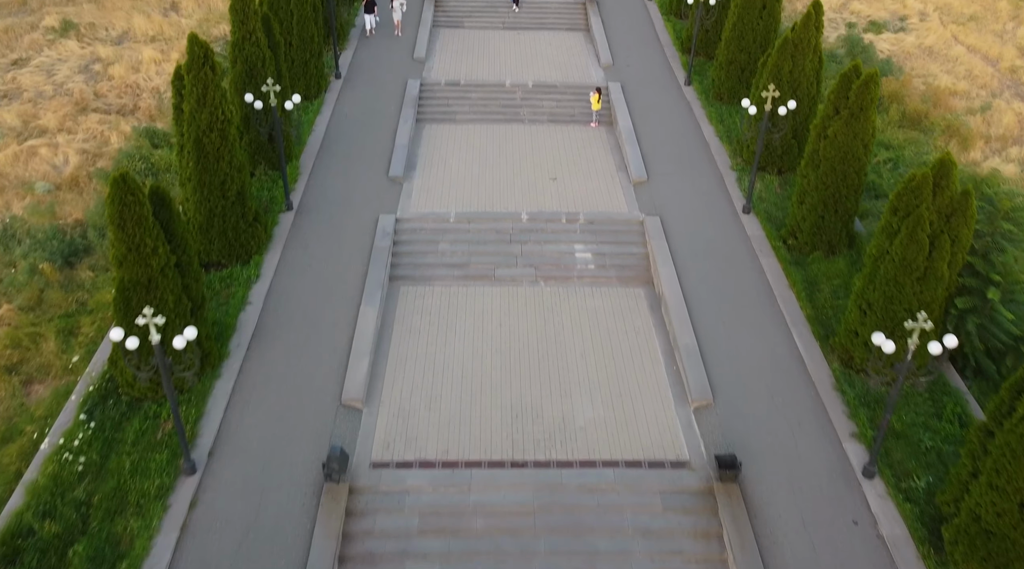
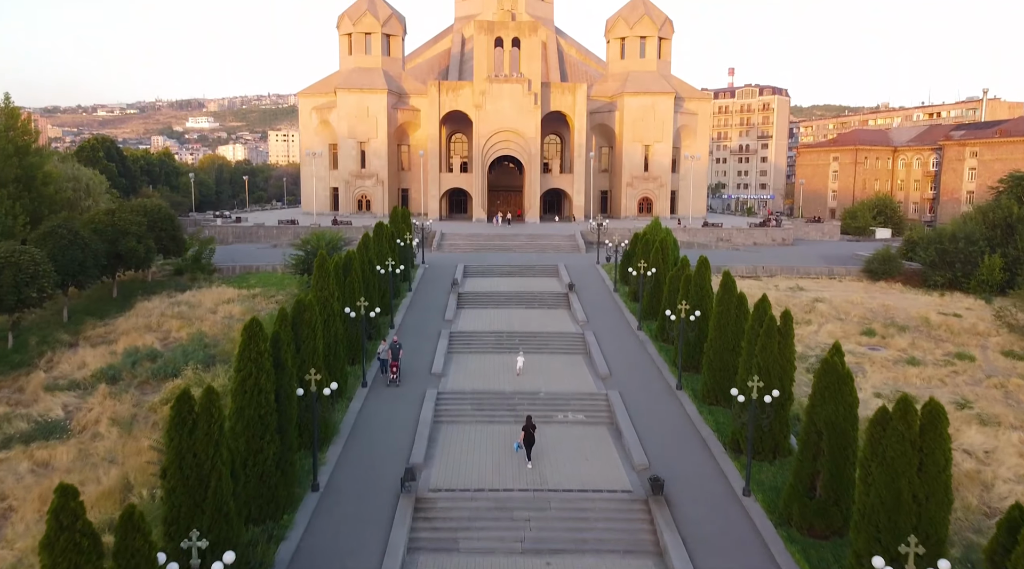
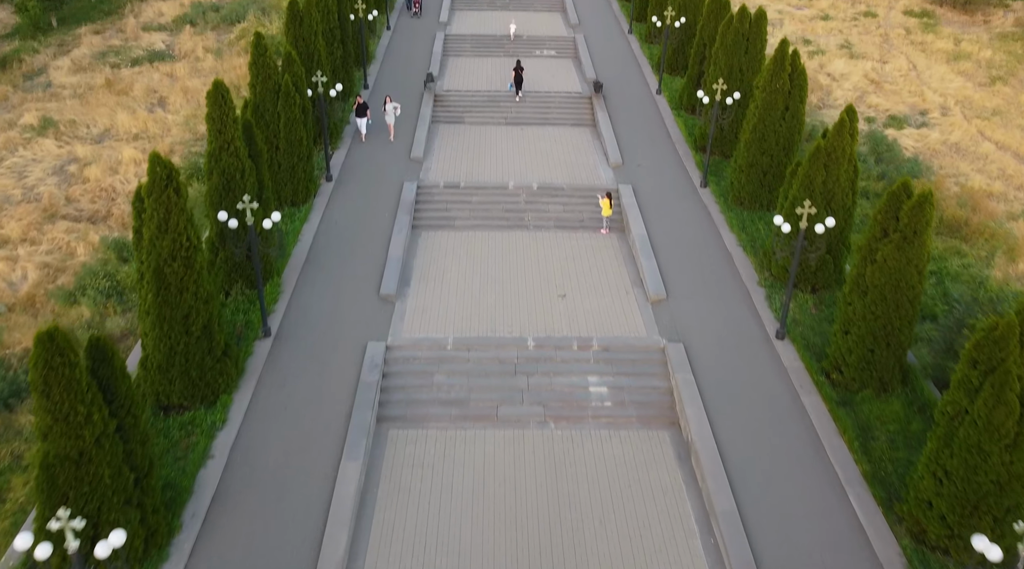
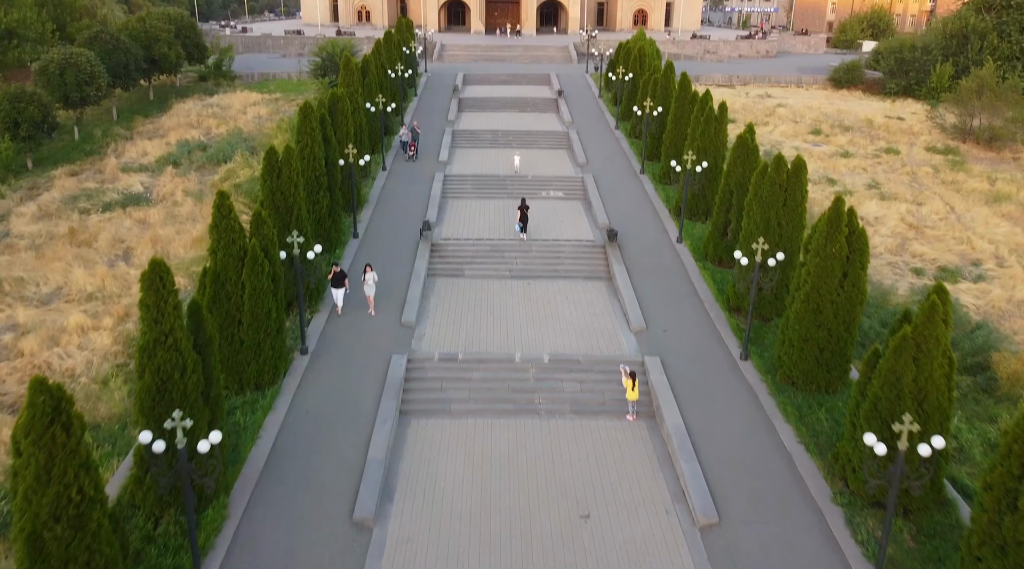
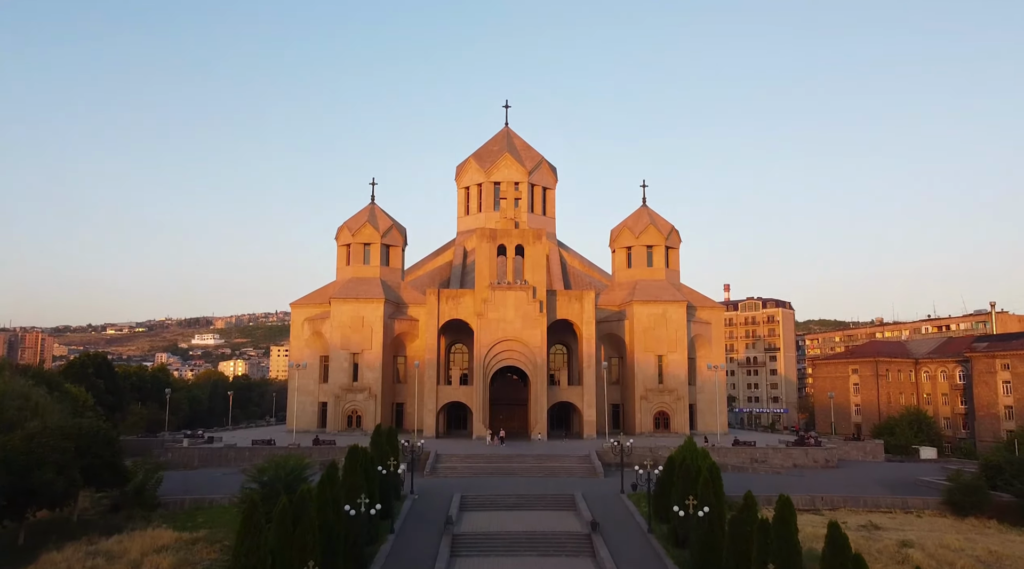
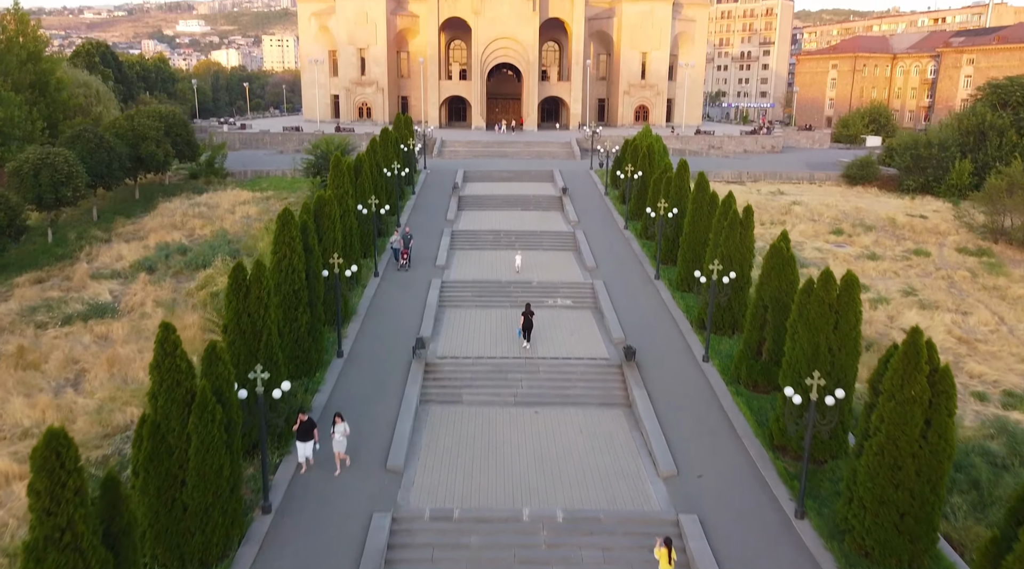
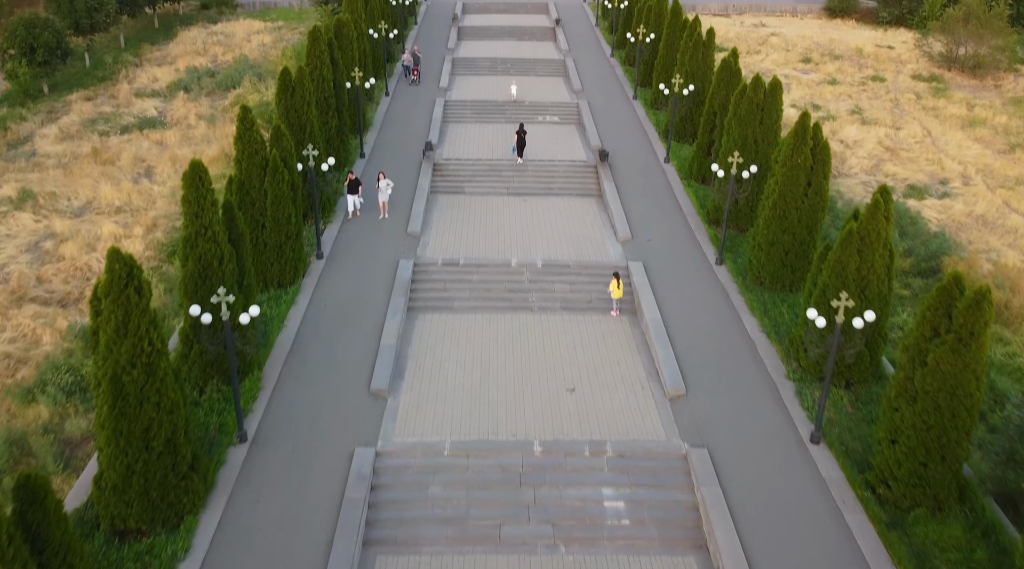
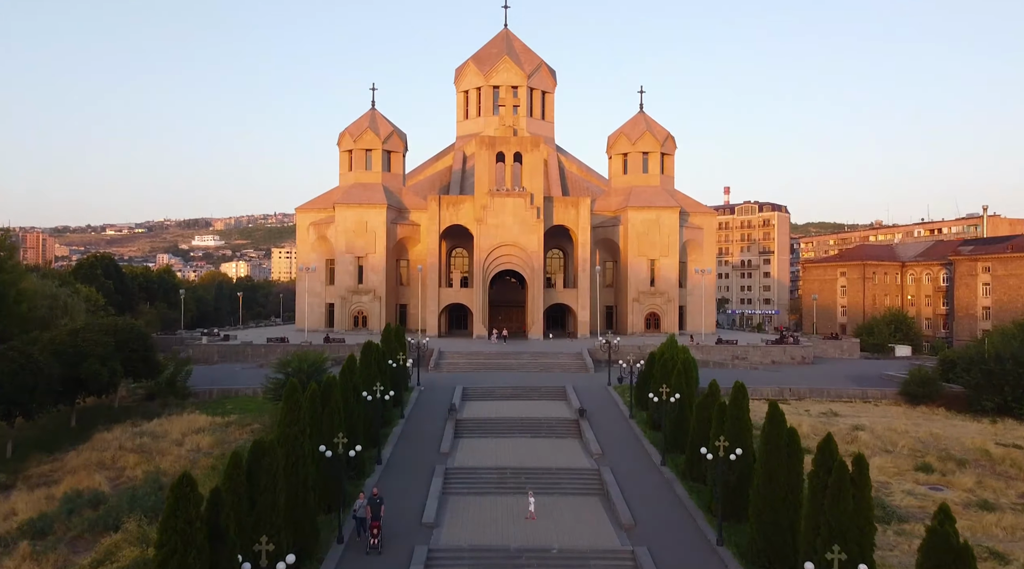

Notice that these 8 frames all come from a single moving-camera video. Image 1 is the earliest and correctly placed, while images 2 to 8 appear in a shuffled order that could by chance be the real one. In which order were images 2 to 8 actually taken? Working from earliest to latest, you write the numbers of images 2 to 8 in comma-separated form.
3, 7, 4, 6, 2, 8, 5
